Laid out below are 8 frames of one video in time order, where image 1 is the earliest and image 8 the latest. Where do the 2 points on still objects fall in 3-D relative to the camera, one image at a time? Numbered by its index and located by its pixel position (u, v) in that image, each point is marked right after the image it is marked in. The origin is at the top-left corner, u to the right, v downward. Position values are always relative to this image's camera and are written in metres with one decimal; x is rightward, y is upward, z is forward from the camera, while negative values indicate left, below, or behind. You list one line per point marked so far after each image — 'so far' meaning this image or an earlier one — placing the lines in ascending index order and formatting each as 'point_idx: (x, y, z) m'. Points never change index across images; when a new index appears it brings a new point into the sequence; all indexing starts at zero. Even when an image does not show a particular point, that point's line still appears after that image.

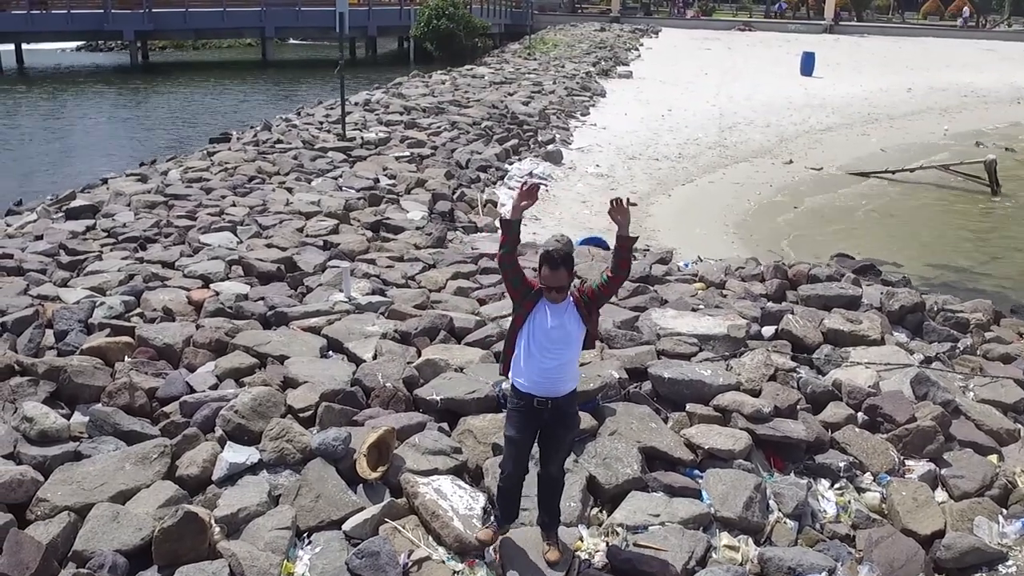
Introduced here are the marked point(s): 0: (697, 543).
0: (+0.6, -0.9, +3.9) m
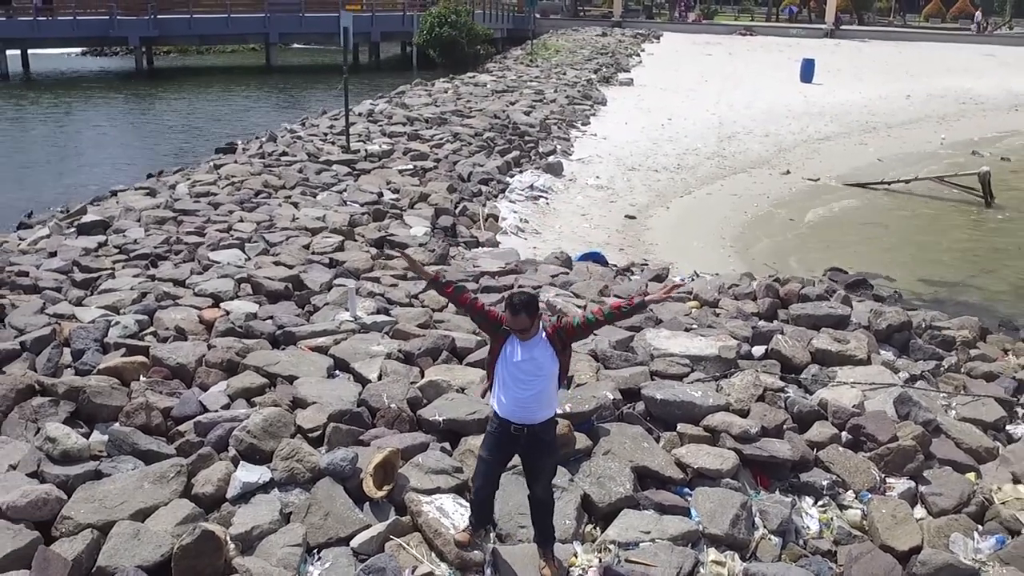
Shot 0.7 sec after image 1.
0: (+0.6, -1.0, +4.2) m
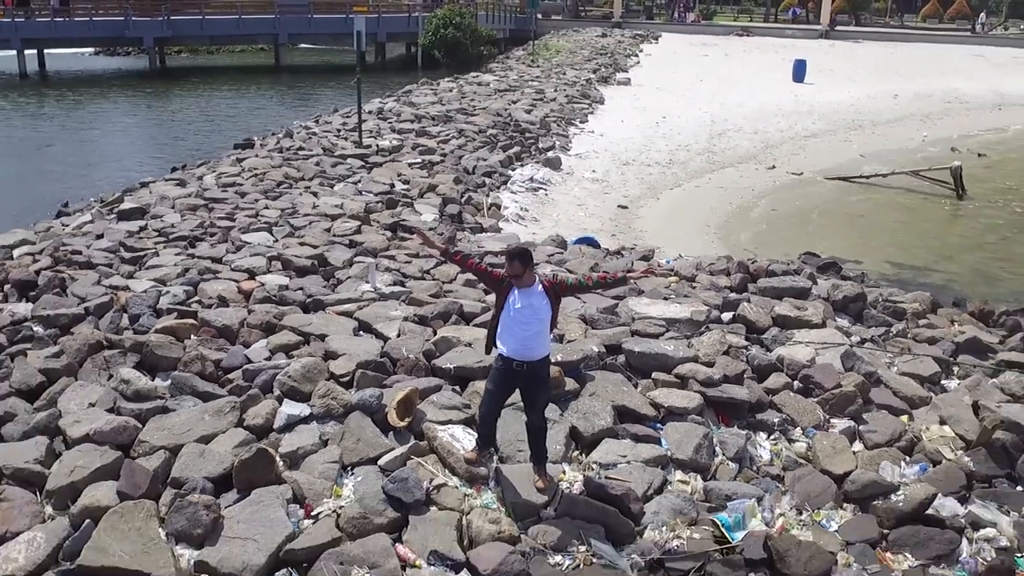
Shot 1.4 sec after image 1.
0: (+0.6, -0.8, +5.0) m
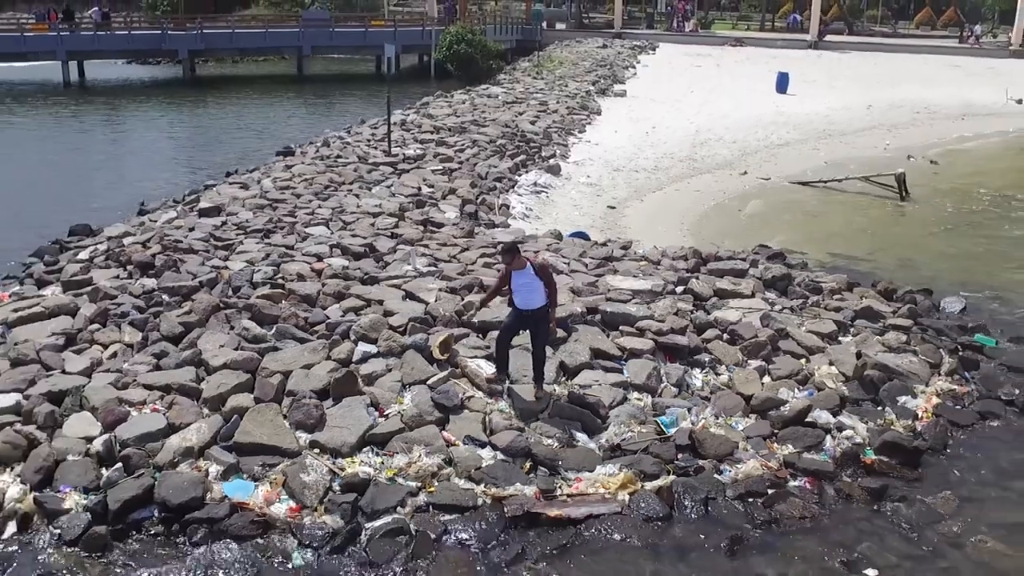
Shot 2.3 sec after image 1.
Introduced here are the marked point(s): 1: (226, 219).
0: (+0.7, -0.7, +7.3) m
1: (-2.9, +0.7, +11.6) m
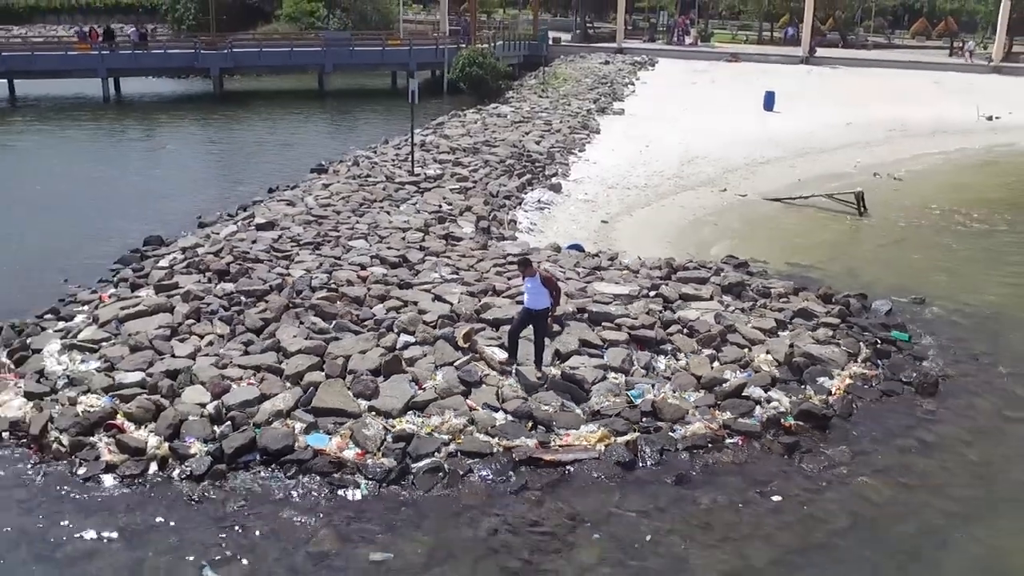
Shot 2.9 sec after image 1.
0: (+0.7, -0.7, +9.5) m
1: (-2.8, +0.7, +13.8) m
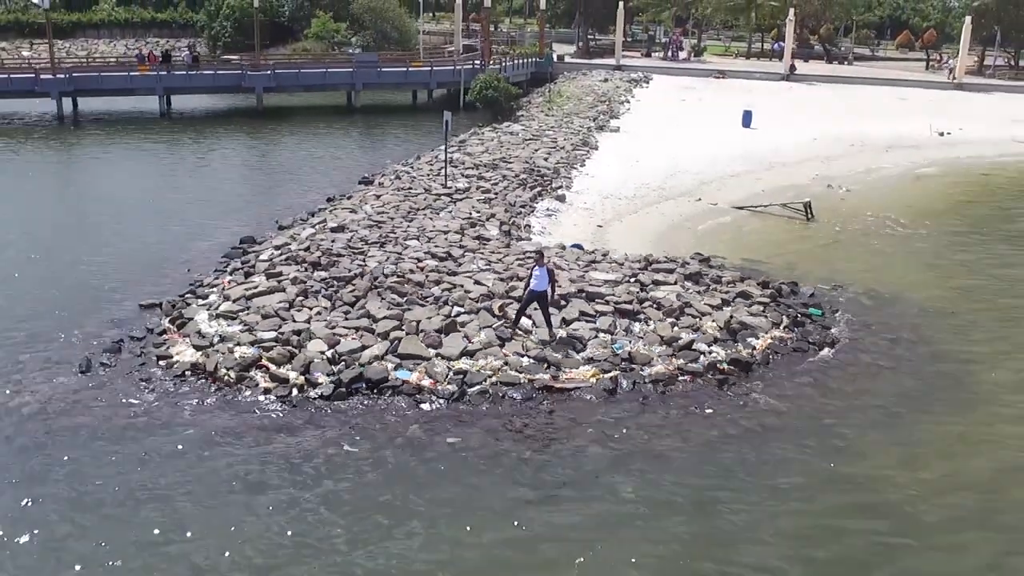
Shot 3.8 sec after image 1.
0: (+1.0, -0.5, +13.7) m
1: (-2.6, +0.8, +18.1) m
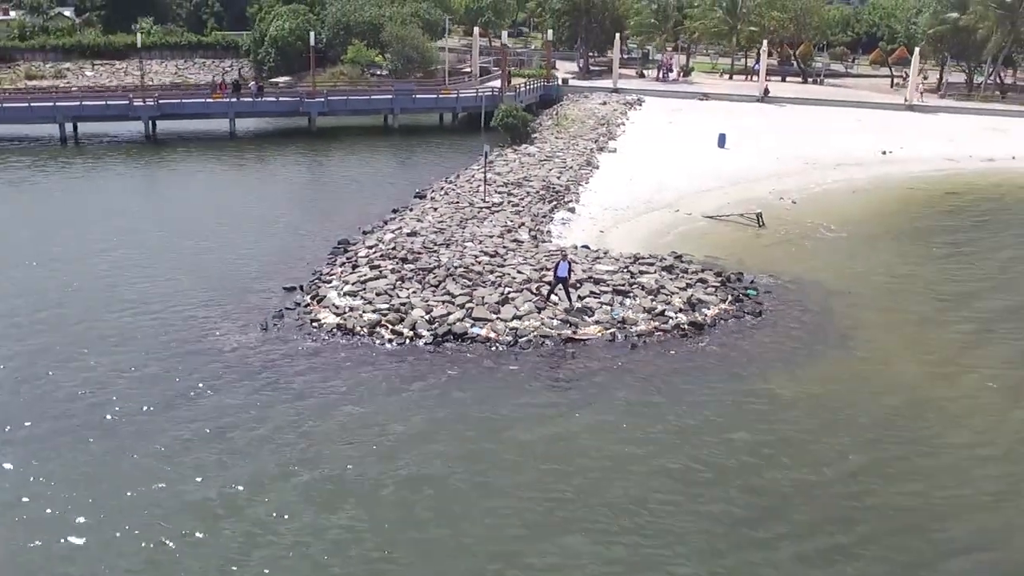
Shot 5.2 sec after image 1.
0: (+1.6, -0.3, +20.7) m
1: (-2.0, +1.1, +25.0) m
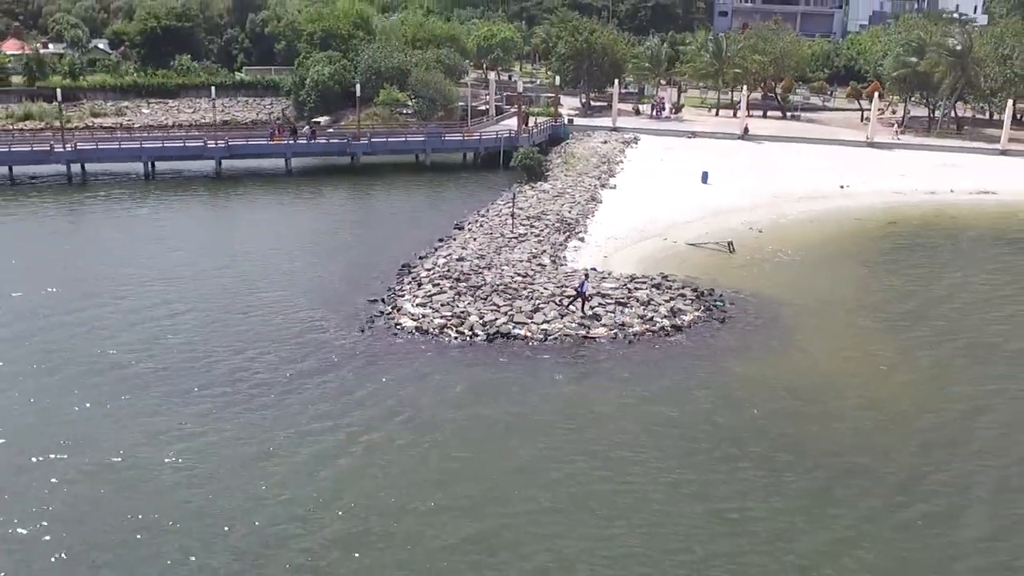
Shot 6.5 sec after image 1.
0: (+2.3, -0.6, +28.3) m
1: (-1.2, +0.7, +32.6) m
